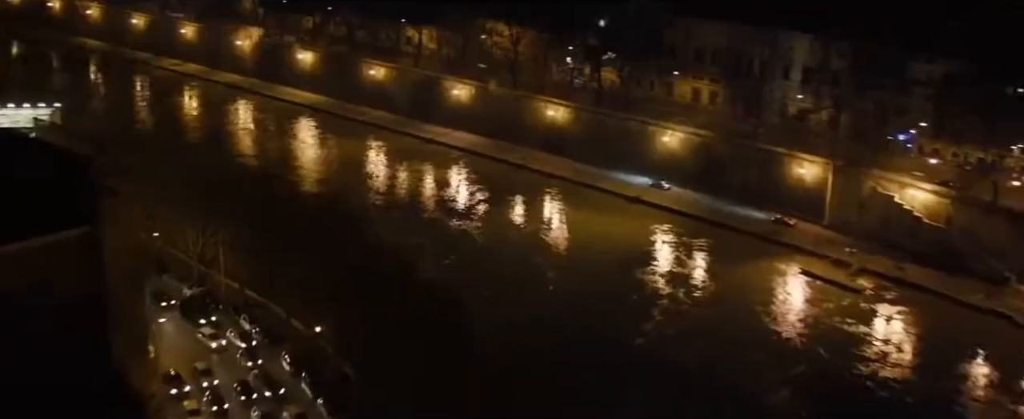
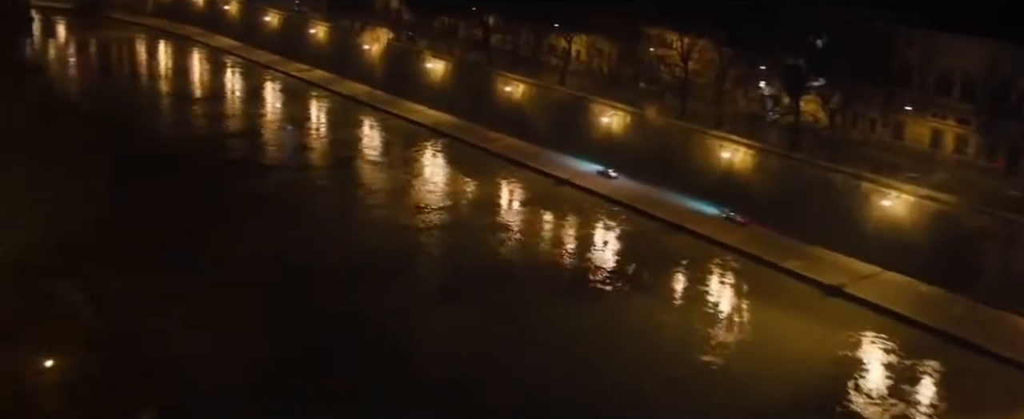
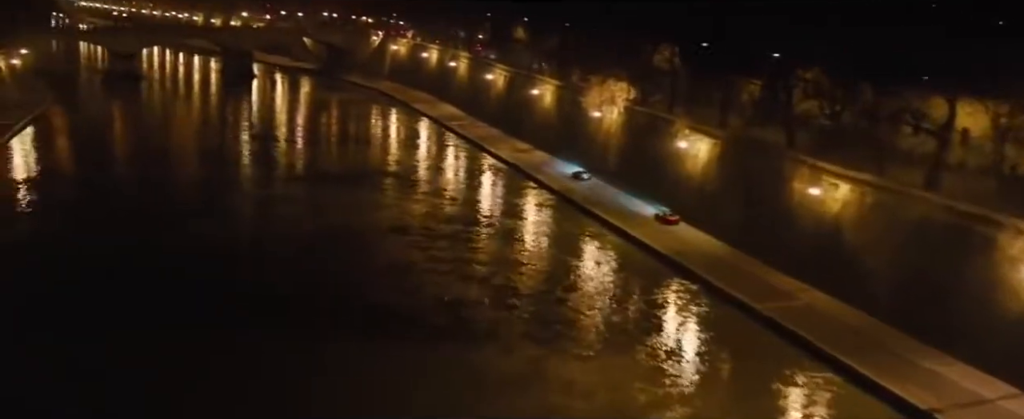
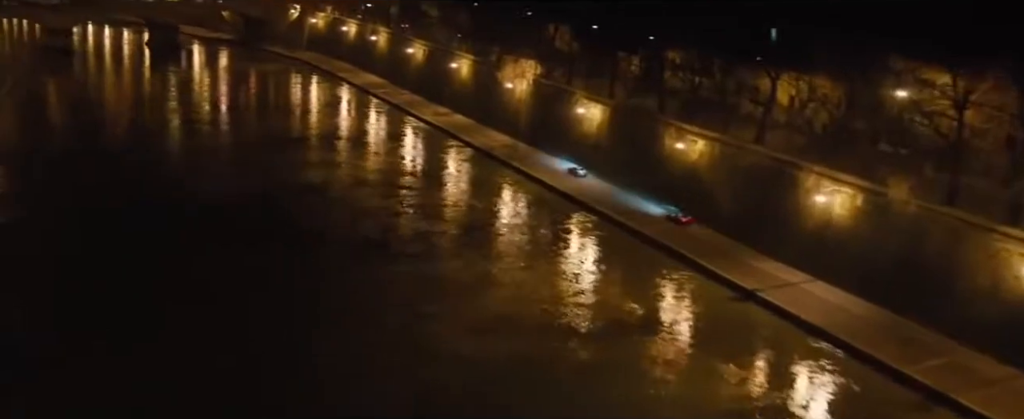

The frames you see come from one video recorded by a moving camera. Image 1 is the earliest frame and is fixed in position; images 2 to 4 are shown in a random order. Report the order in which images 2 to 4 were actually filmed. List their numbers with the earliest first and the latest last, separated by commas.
2, 4, 3
